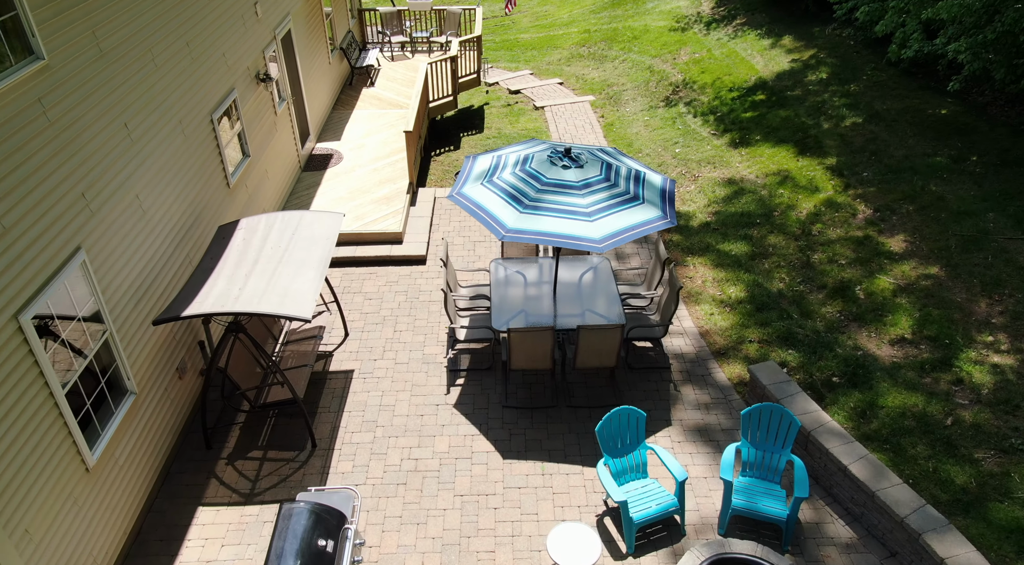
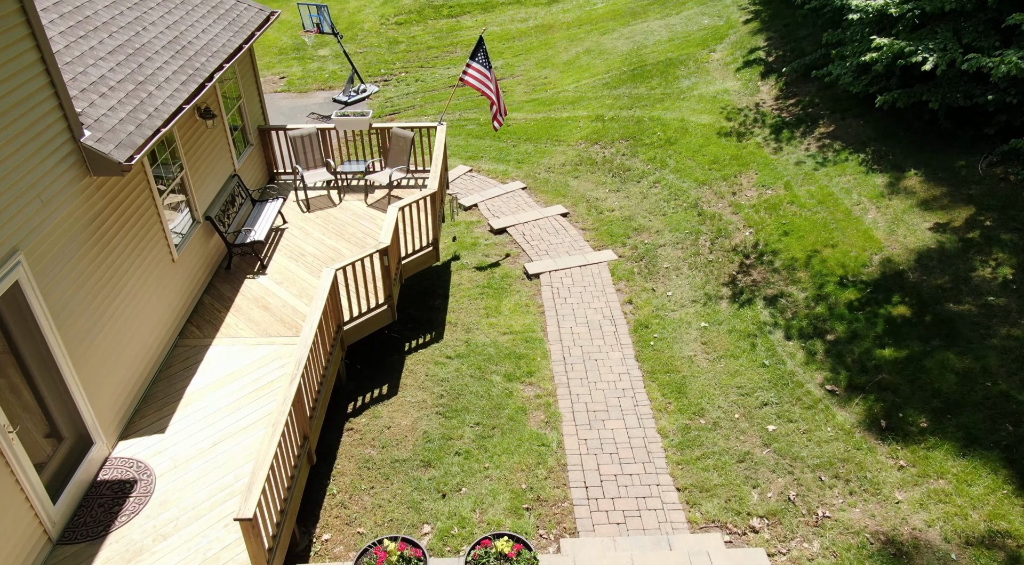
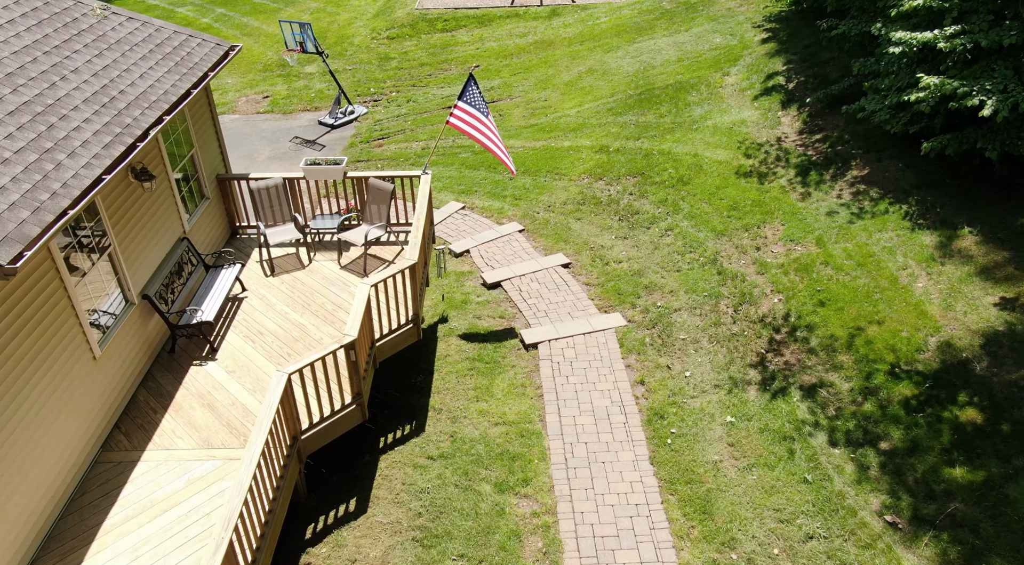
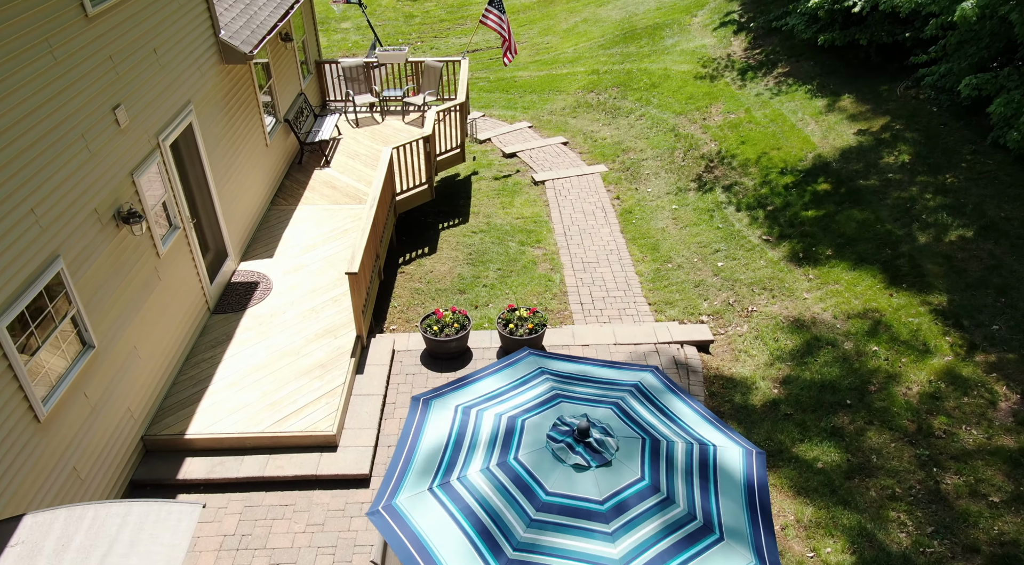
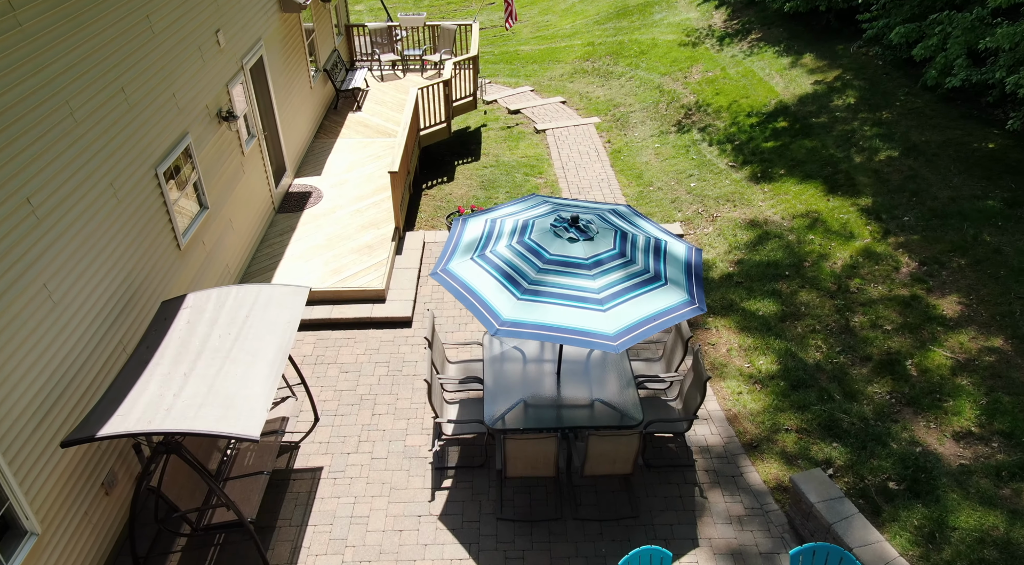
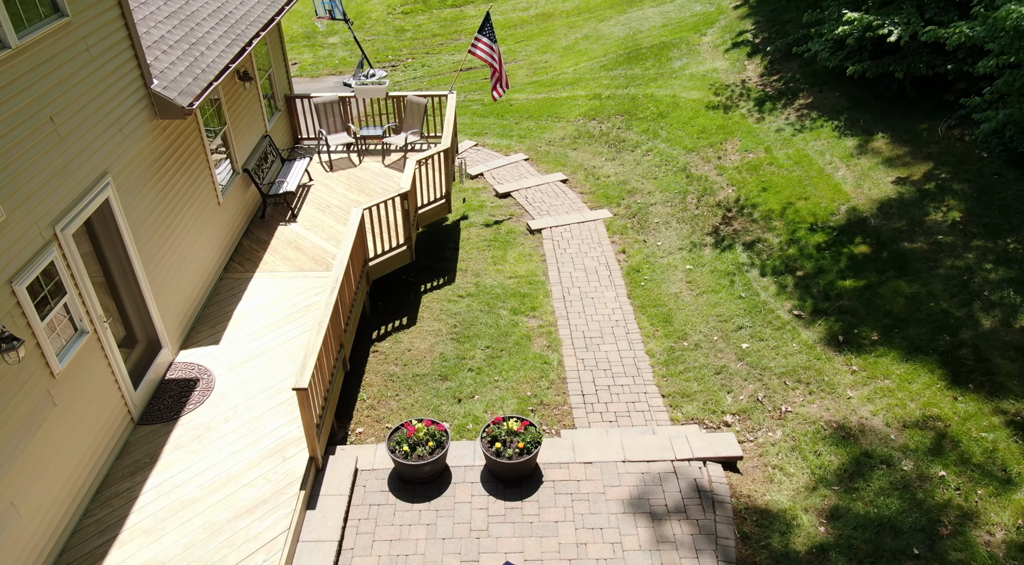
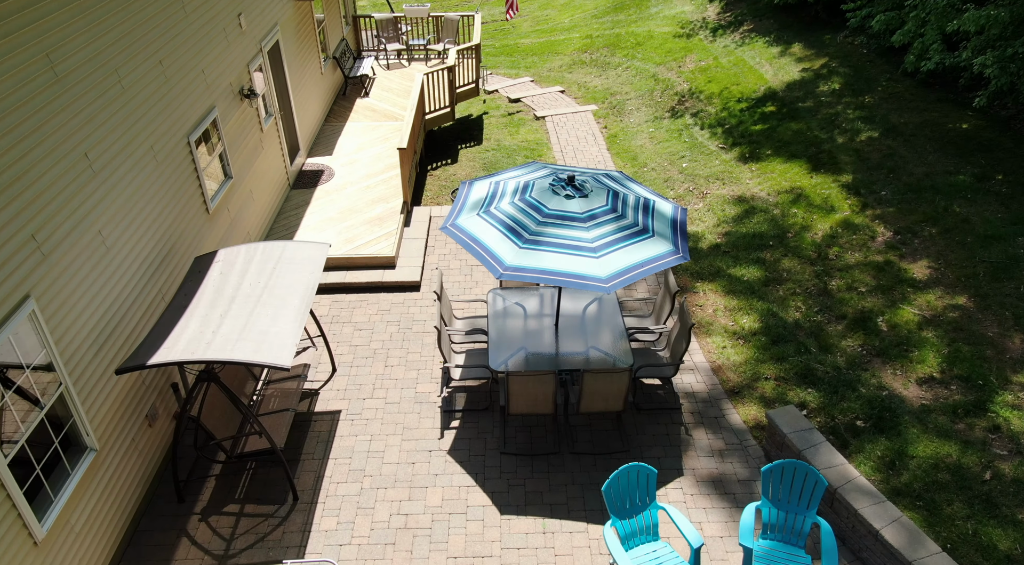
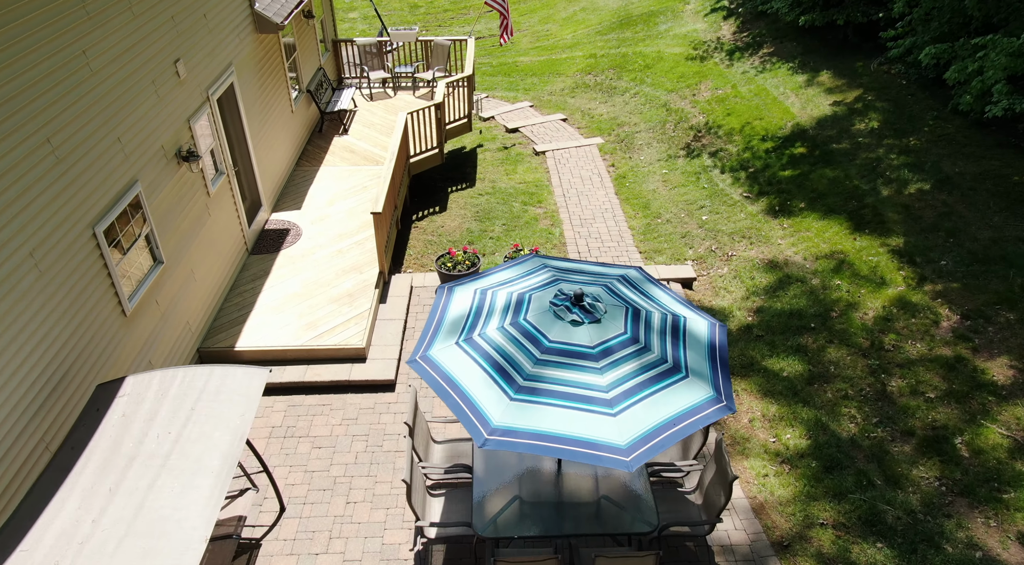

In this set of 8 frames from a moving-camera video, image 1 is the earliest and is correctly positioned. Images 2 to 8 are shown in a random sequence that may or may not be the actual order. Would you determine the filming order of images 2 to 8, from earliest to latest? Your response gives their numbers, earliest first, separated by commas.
7, 5, 8, 4, 6, 2, 3
